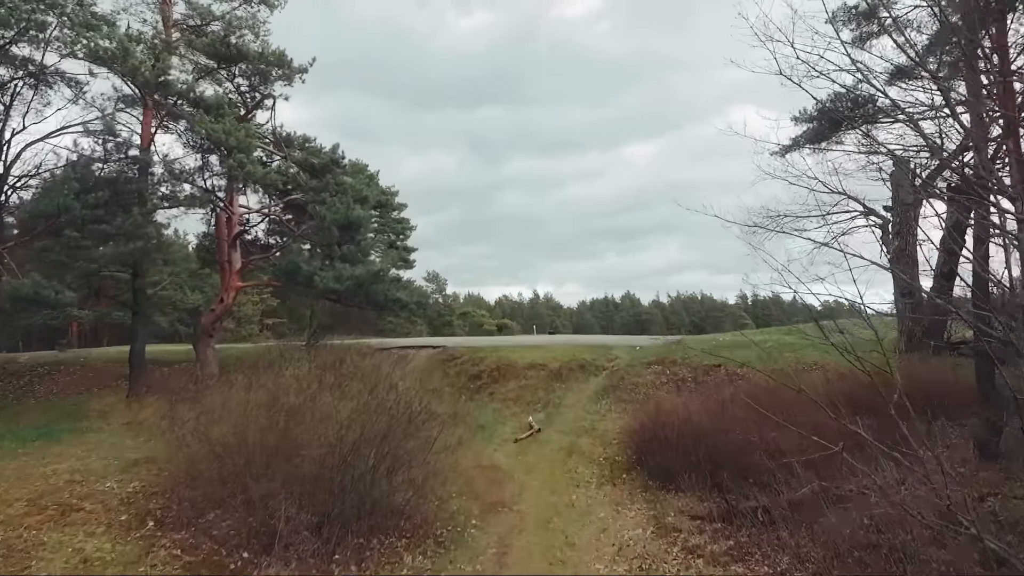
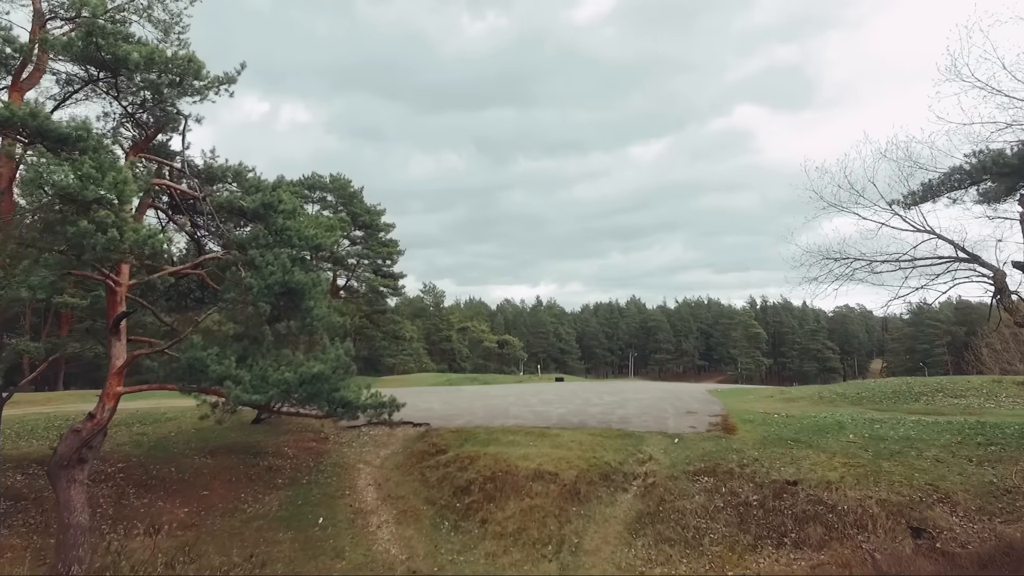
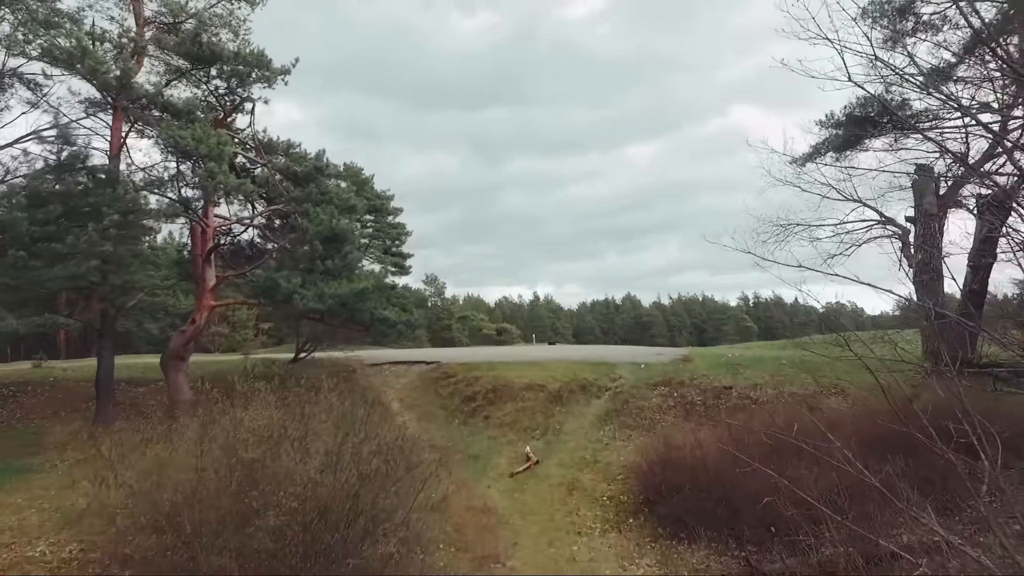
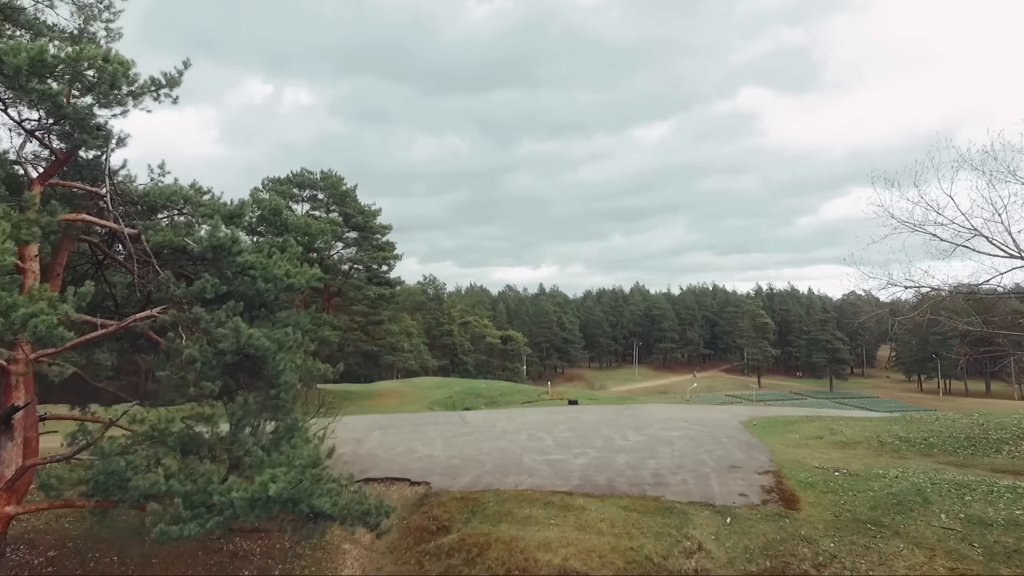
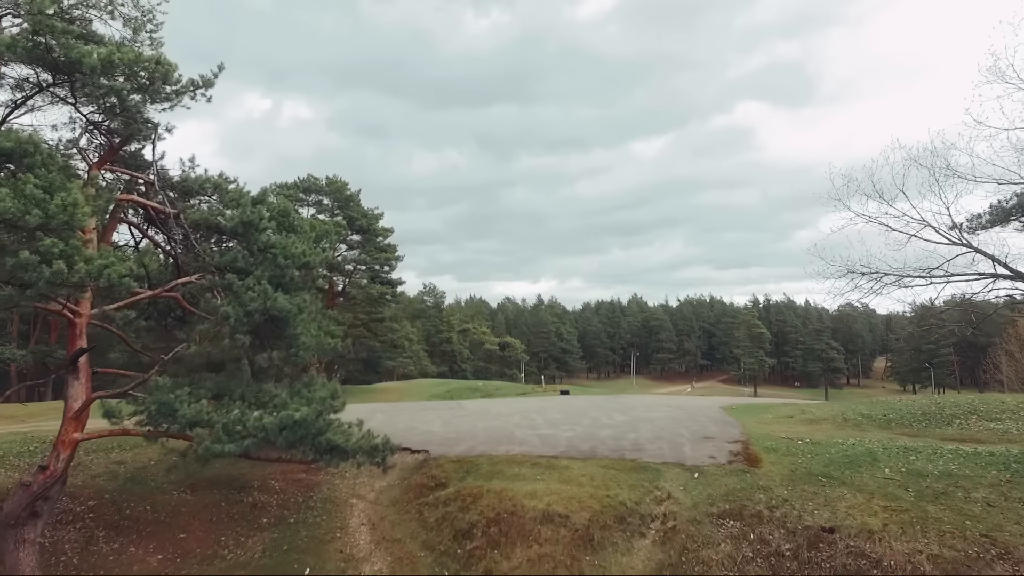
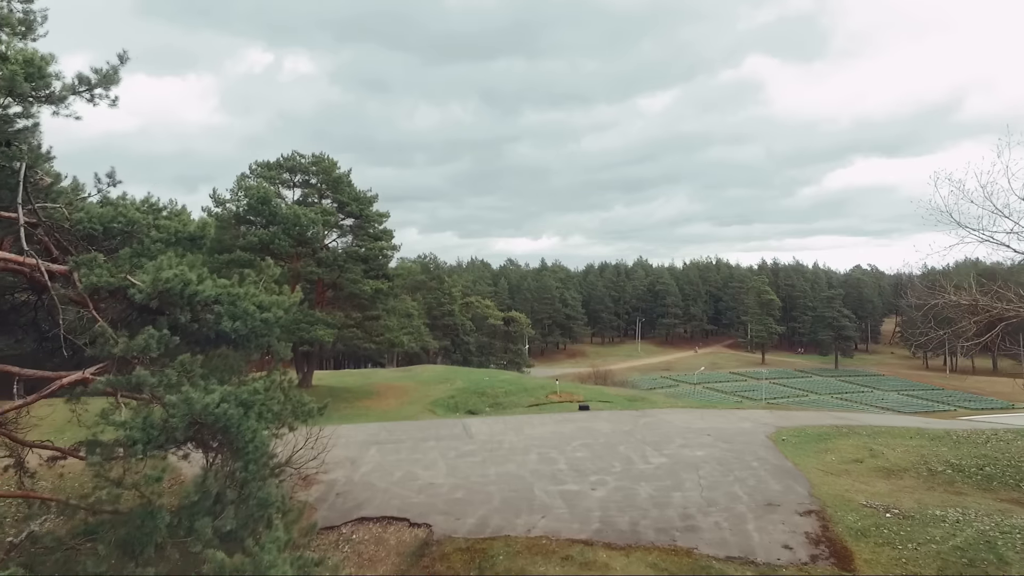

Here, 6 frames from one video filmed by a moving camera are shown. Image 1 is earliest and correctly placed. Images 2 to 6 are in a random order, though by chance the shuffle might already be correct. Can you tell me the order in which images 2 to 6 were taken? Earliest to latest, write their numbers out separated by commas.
3, 2, 5, 4, 6
